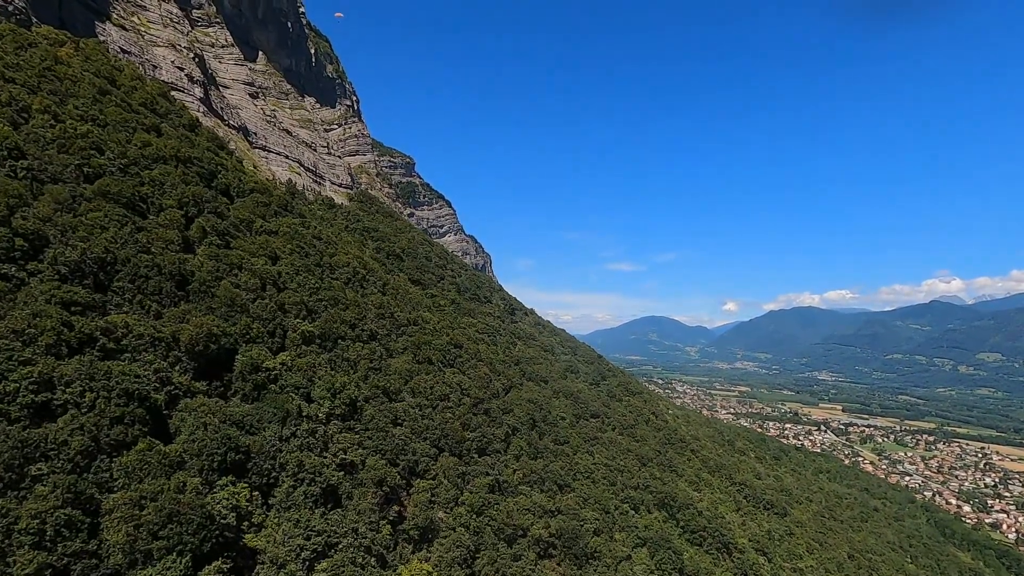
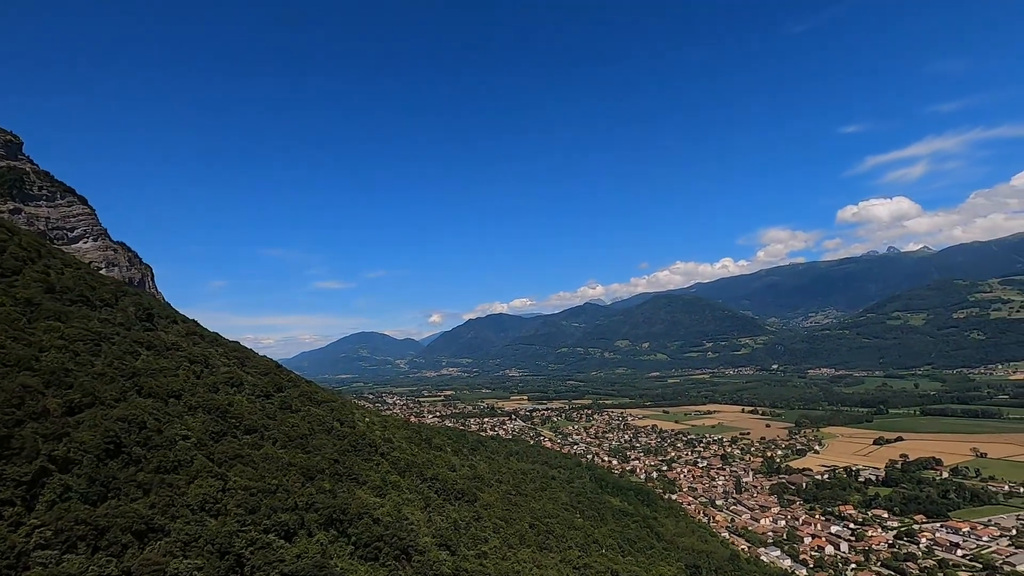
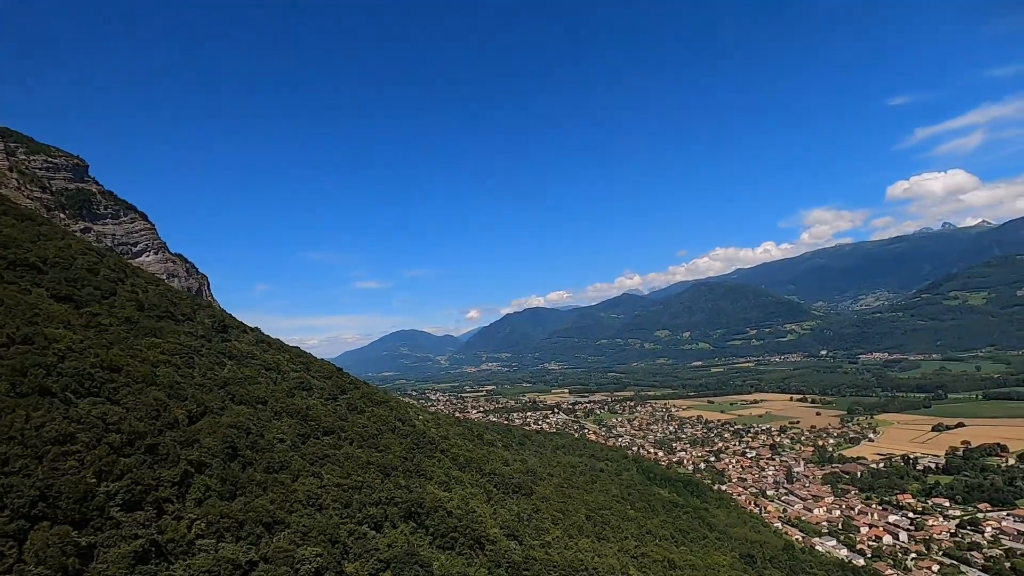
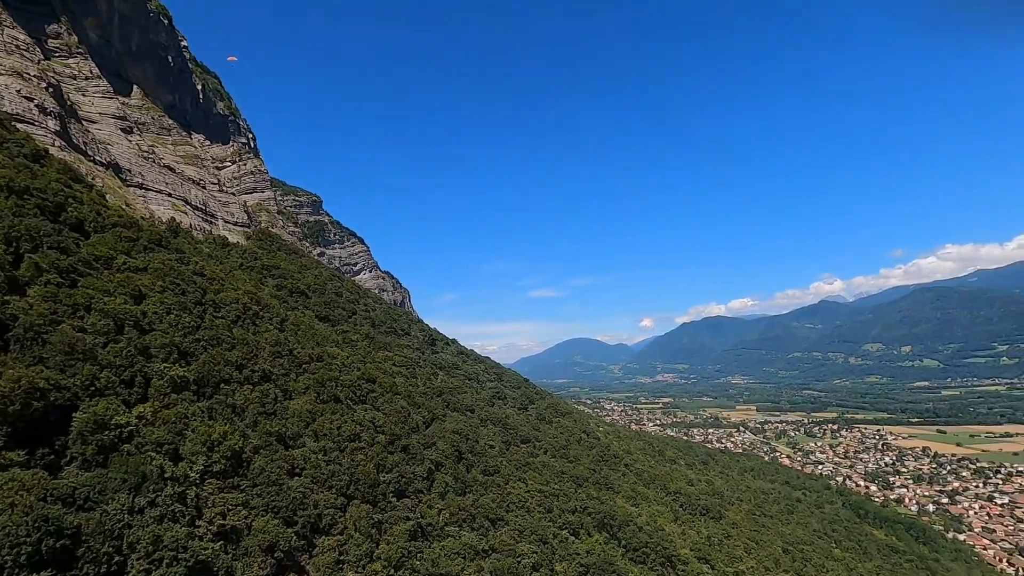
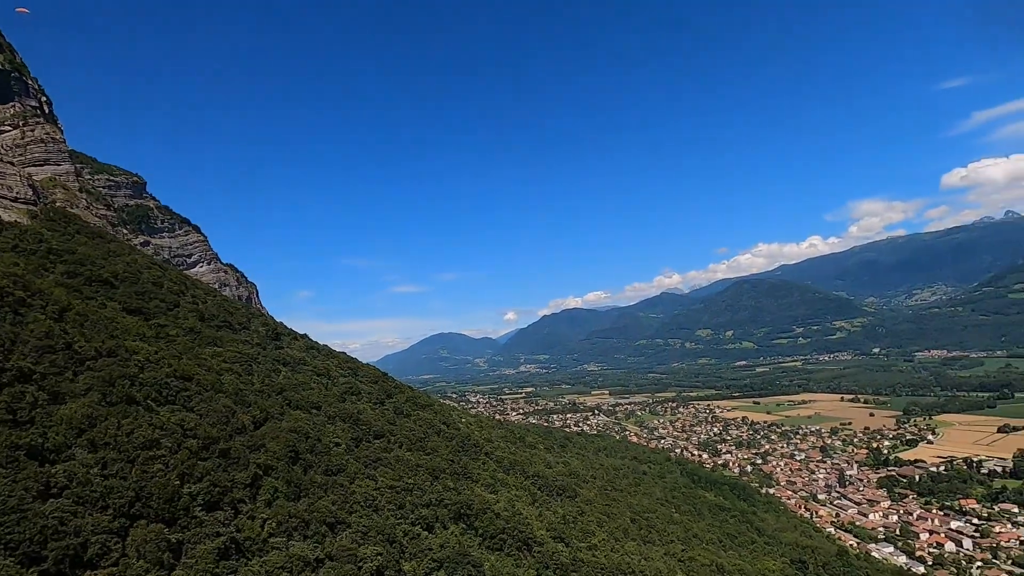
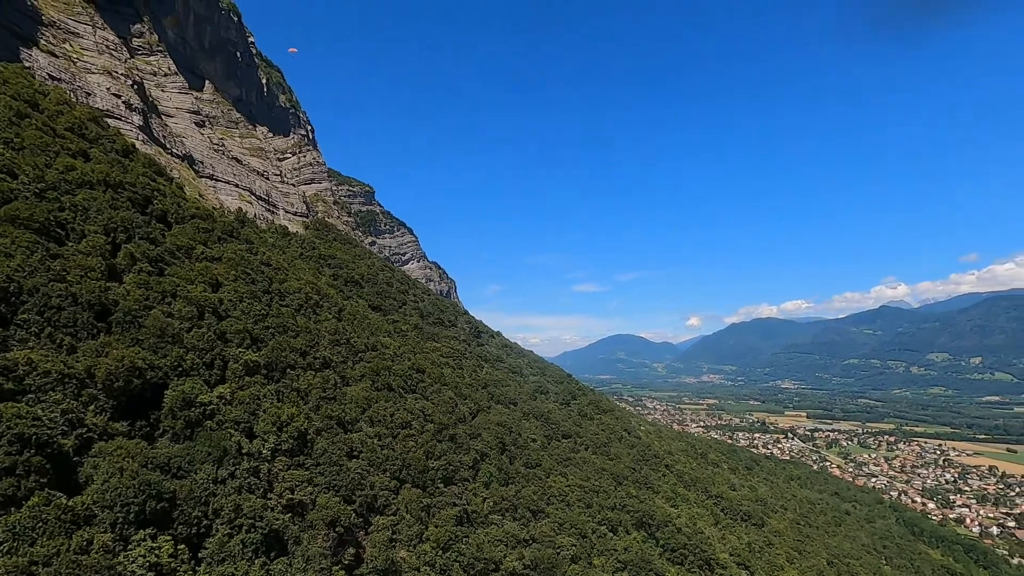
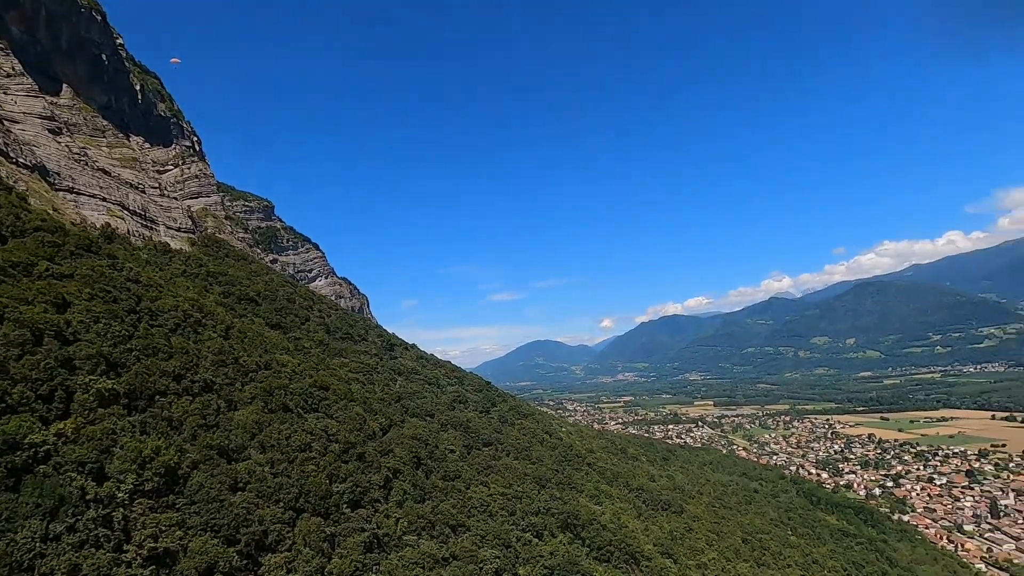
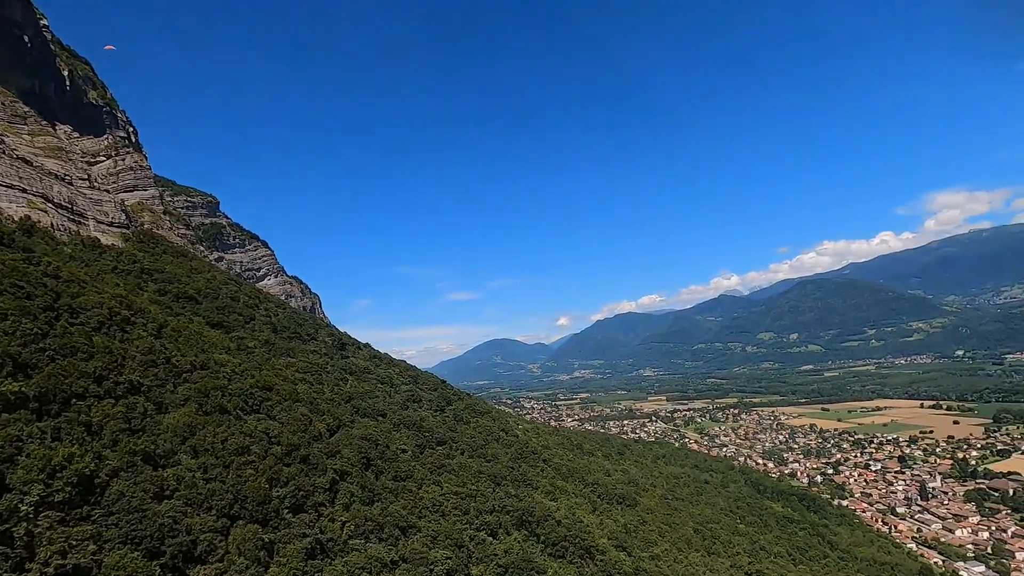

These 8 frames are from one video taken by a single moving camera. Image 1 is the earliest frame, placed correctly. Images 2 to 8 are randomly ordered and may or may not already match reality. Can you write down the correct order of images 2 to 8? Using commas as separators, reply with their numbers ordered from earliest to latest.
6, 4, 7, 8, 5, 3, 2
